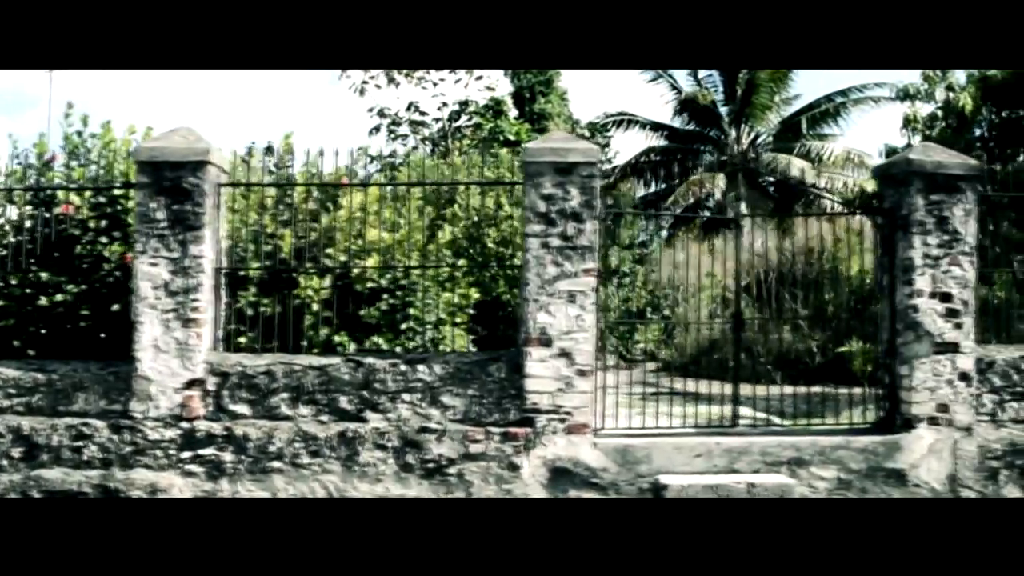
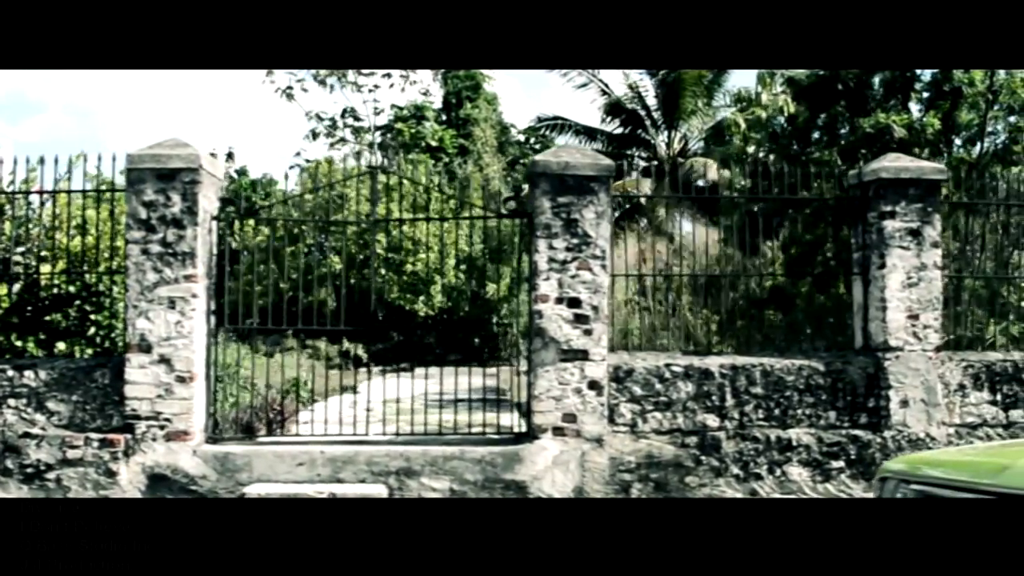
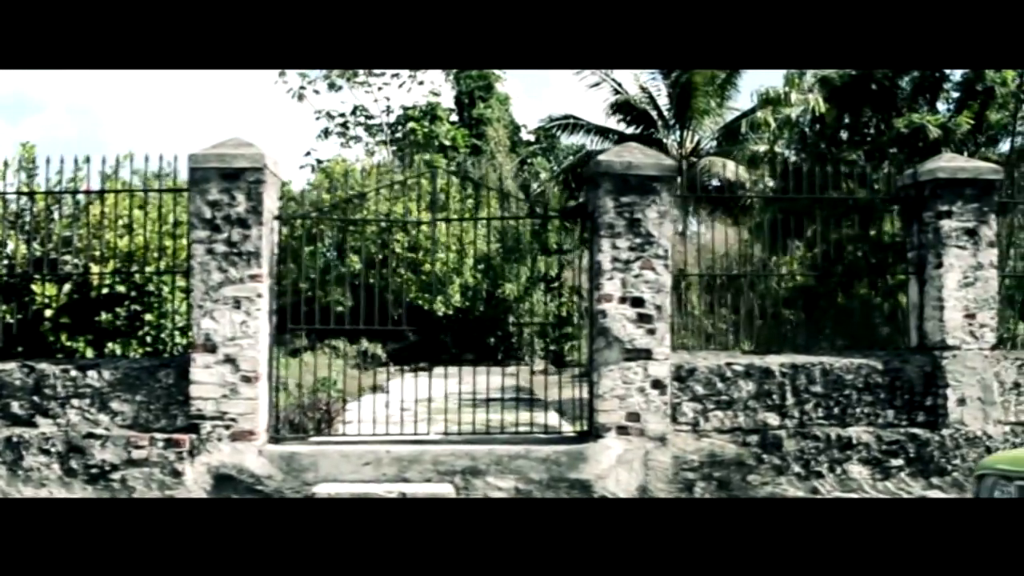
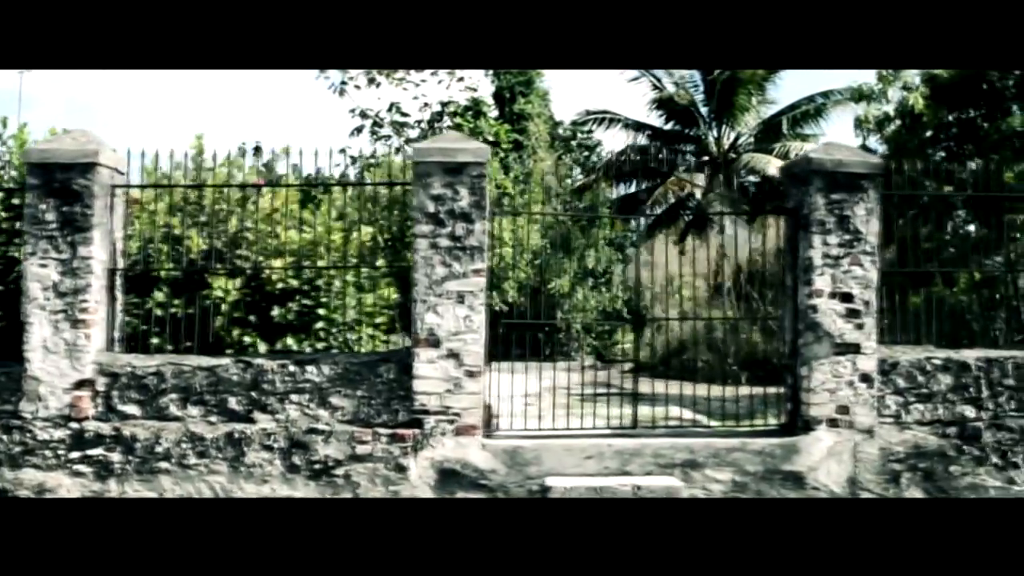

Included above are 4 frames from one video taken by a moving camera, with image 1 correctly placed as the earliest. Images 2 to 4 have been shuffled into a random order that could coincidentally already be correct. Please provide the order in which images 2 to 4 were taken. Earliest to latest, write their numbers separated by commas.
4, 3, 2
